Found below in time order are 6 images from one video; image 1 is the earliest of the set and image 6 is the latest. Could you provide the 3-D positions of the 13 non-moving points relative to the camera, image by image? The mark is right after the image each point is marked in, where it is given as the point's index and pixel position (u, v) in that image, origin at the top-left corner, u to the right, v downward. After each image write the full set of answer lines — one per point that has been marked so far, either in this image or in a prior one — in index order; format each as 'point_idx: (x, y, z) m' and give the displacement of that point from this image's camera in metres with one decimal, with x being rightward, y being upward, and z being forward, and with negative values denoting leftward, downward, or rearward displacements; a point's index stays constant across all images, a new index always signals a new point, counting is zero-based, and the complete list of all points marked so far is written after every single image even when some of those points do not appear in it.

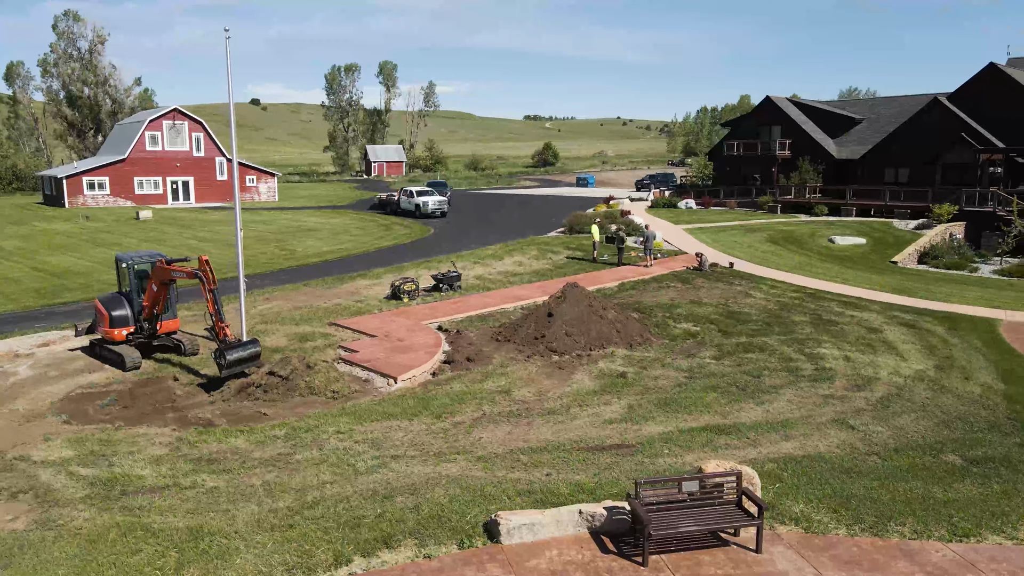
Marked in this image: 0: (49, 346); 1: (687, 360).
0: (-11.1, -1.4, +17.6) m
1: (+4.0, -1.6, +16.4) m
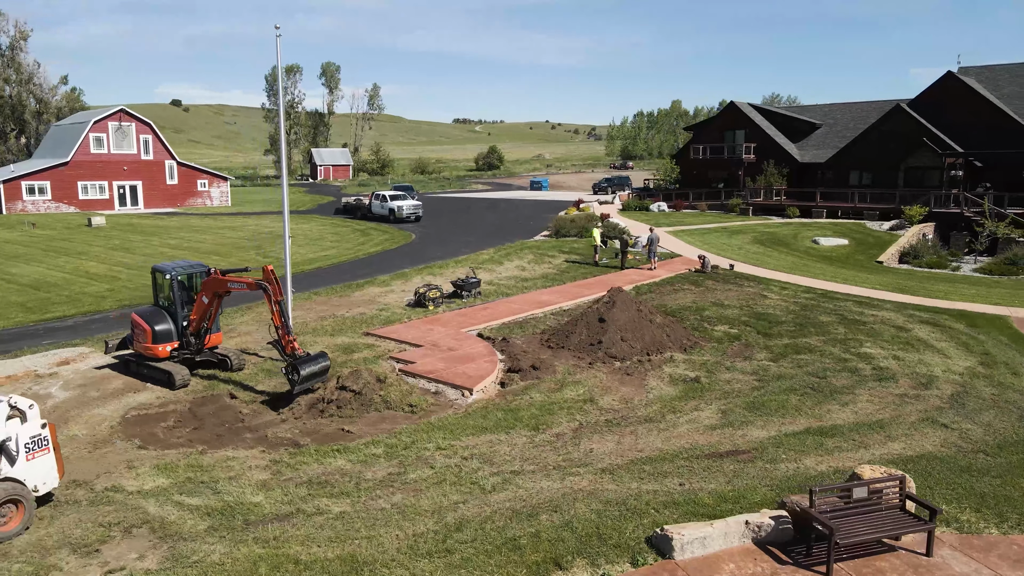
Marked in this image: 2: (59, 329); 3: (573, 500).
0: (-9.8, -1.7, +16.3) m
1: (+5.4, -1.7, +16.5) m
2: (-12.2, -1.1, +19.6) m
3: (+0.8, -2.9, +10.0) m
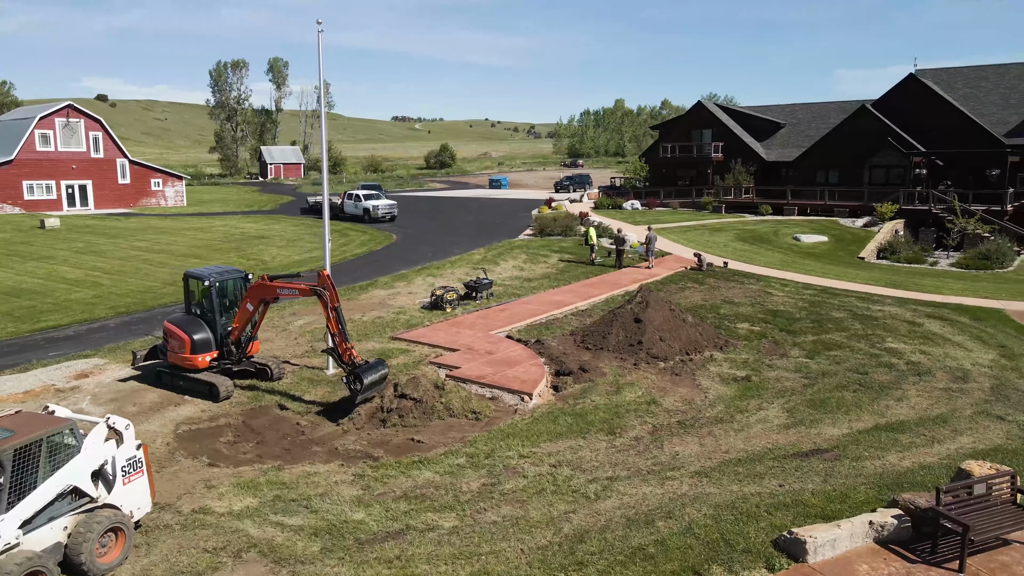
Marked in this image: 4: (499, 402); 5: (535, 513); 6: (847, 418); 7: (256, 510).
0: (-8.8, -1.9, +15.4) m
1: (+6.3, -1.7, +16.8) m
2: (-11.4, -1.3, +18.5) m
3: (+2.3, -3.0, +9.9) m
4: (-0.2, -2.2, +13.9) m
5: (+0.3, -3.0, +9.8) m
6: (+6.0, -2.3, +13.1) m
7: (-3.4, -2.9, +9.7) m
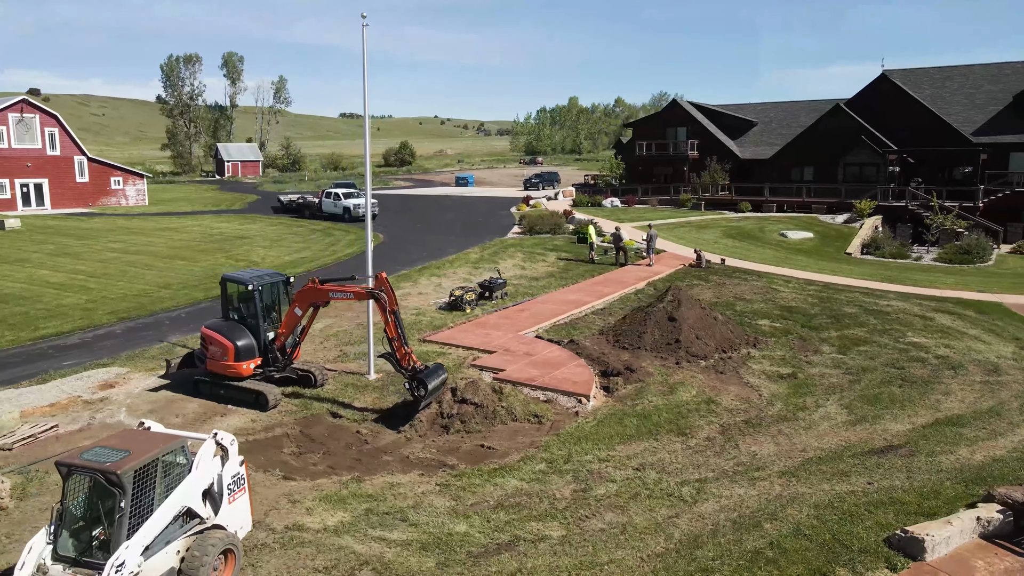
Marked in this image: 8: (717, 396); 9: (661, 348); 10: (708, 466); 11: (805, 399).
0: (-7.8, -2.0, +14.6) m
1: (+7.2, -1.6, +16.9) m
2: (-10.6, -1.4, +17.5) m
3: (+3.6, -3.0, +9.9) m
4: (+0.9, -2.2, +13.7) m
5: (+1.7, -3.0, +9.6) m
6: (+7.1, -2.3, +13.2) m
7: (-2.0, -3.0, +9.3) m
8: (+4.0, -2.1, +14.0) m
9: (+3.5, -1.4, +16.9) m
10: (+3.0, -2.7, +11.2) m
11: (+5.6, -2.1, +13.9) m
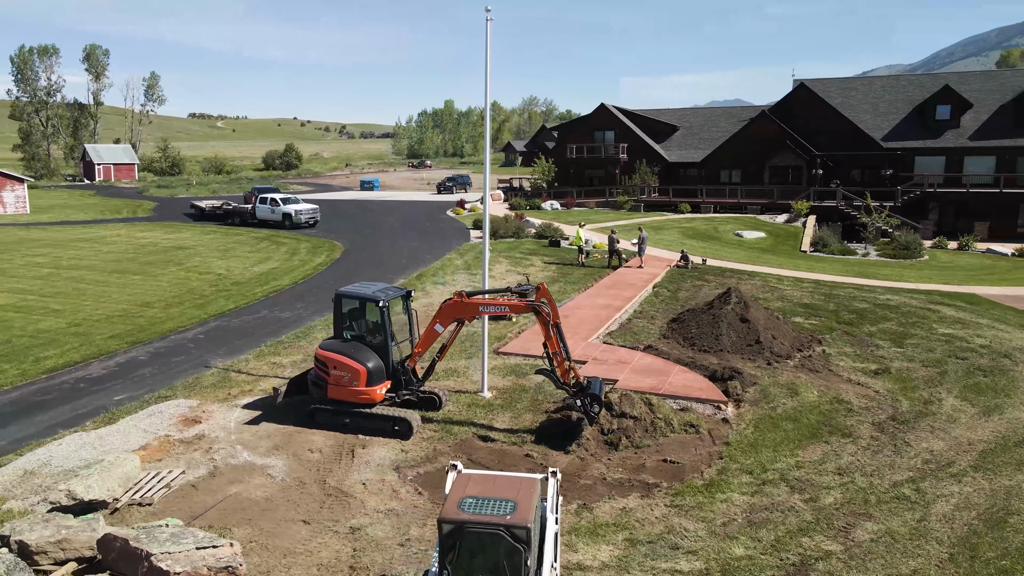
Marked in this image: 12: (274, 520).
0: (-5.3, -2.4, +12.8) m
1: (+9.1, -1.5, +17.7) m
2: (-8.6, -1.9, +15.2) m
3: (+6.8, -2.9, +10.2) m
4: (+3.4, -2.3, +13.4) m
5: (+5.0, -3.1, +9.5) m
6: (+9.7, -2.2, +14.1) m
7: (+1.4, -3.2, +8.6) m
8: (+6.4, -2.1, +14.3) m
9: (+5.4, -1.4, +17.0) m
10: (+6.0, -2.7, +11.3) m
11: (+8.0, -2.1, +14.4) m
12: (-3.1, -3.0, +9.5) m
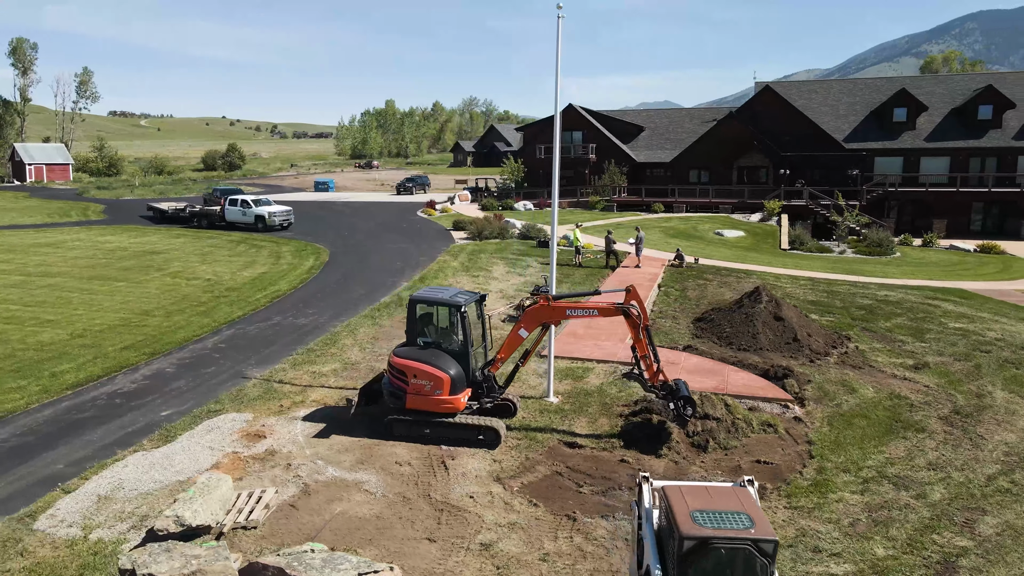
0: (-3.9, -2.5, +12.1) m
1: (+10.0, -1.4, +18.2) m
2: (-7.4, -2.1, +14.2) m
3: (+8.4, -2.9, +10.5) m
4: (+4.7, -2.3, +13.5) m
5: (+6.6, -3.0, +9.7) m
6: (+10.9, -2.1, +14.6) m
7: (+3.1, -3.2, +8.5) m
8: (+7.6, -2.0, +14.6) m
9: (+6.4, -1.4, +17.2) m
10: (+7.5, -2.7, +11.6) m
11: (+9.2, -2.0, +14.9) m
12: (-1.4, -3.1, +9.0) m
